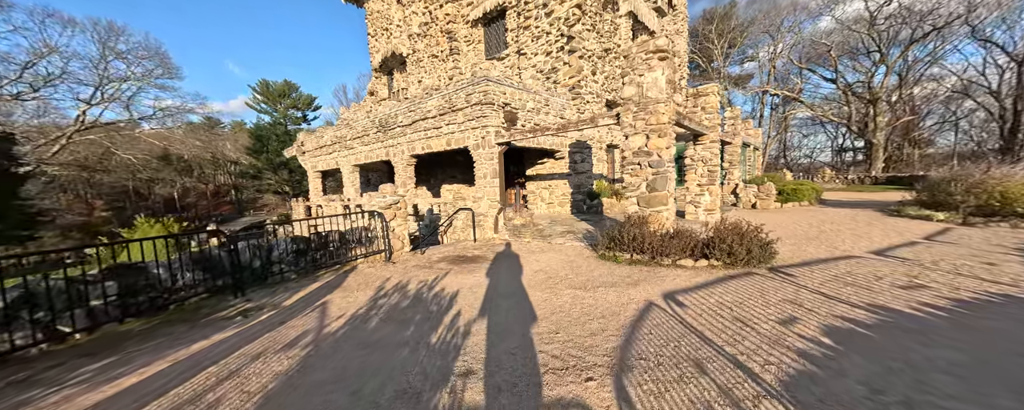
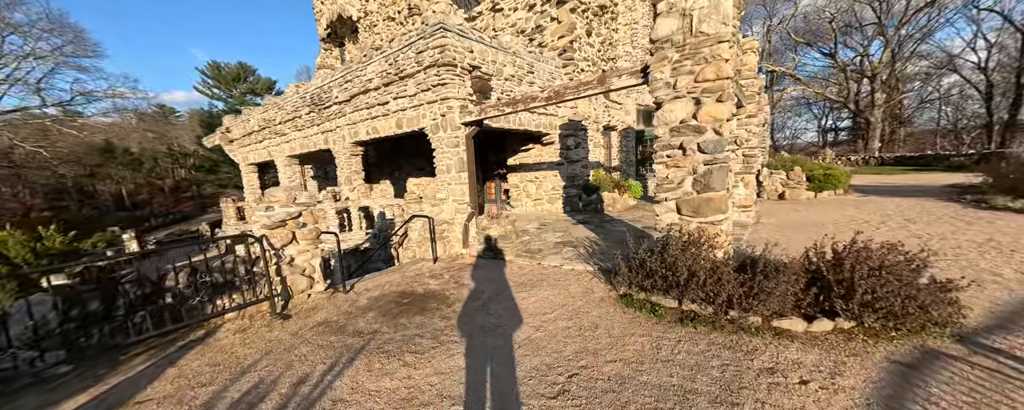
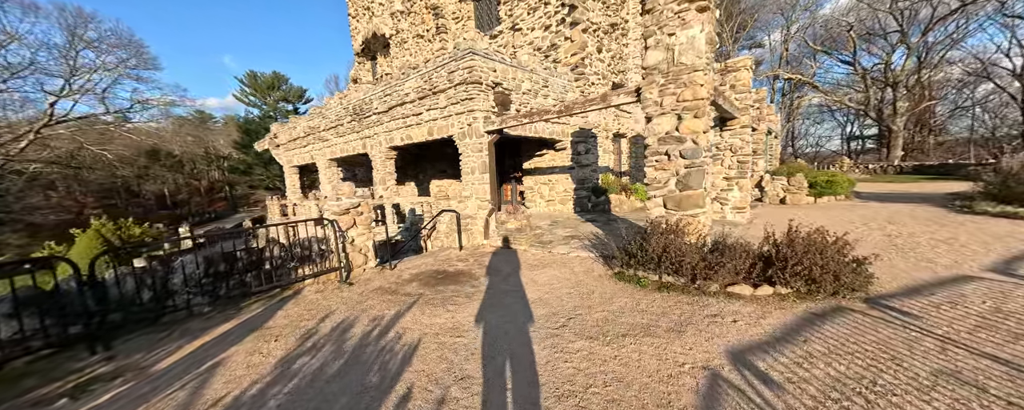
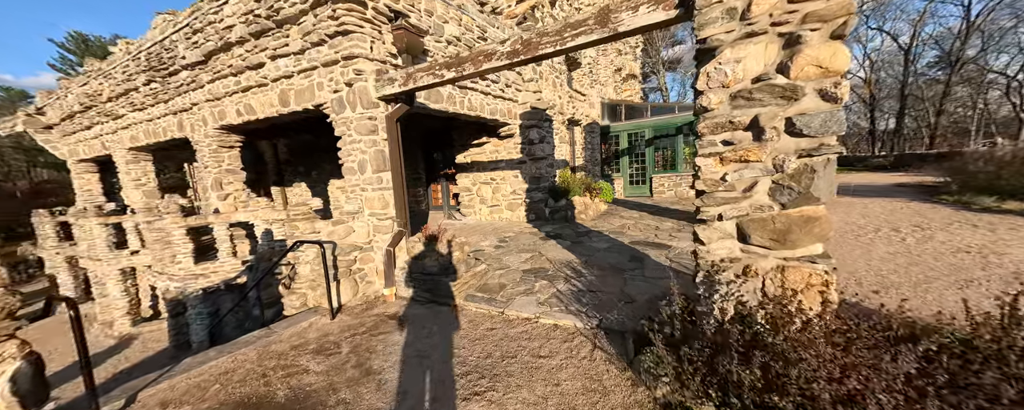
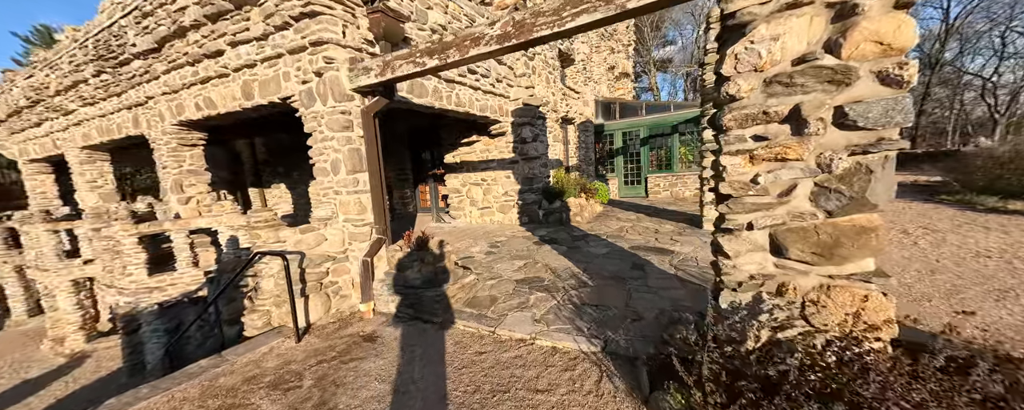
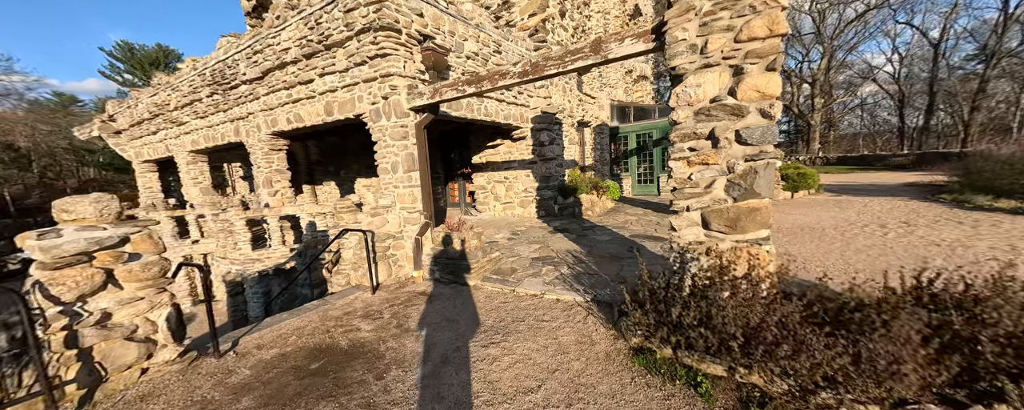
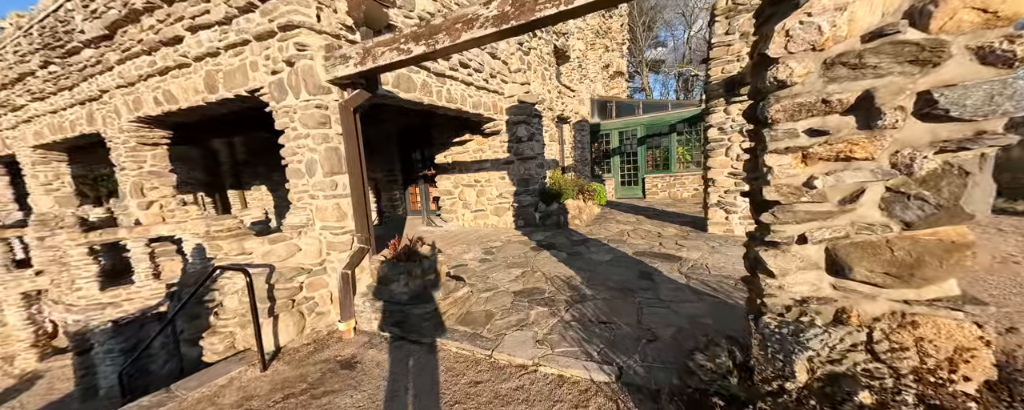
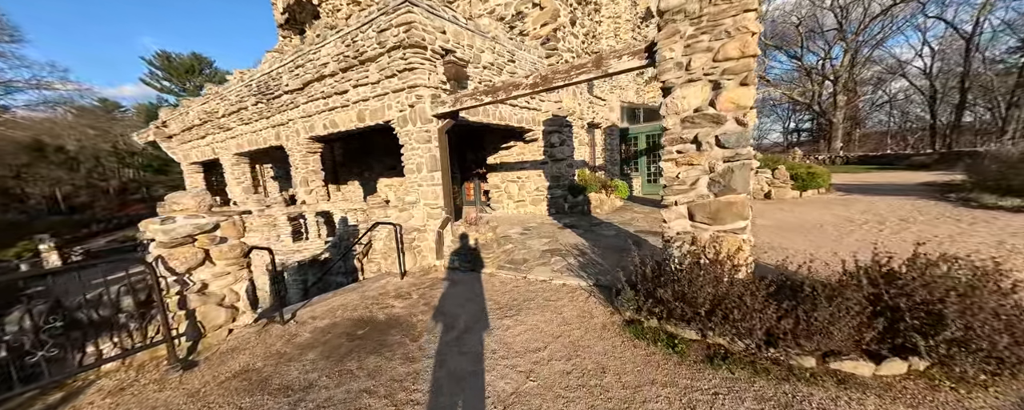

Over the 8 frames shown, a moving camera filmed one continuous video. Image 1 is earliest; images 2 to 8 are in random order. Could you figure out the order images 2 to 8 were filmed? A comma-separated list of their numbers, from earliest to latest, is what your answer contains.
3, 2, 8, 6, 4, 5, 7
